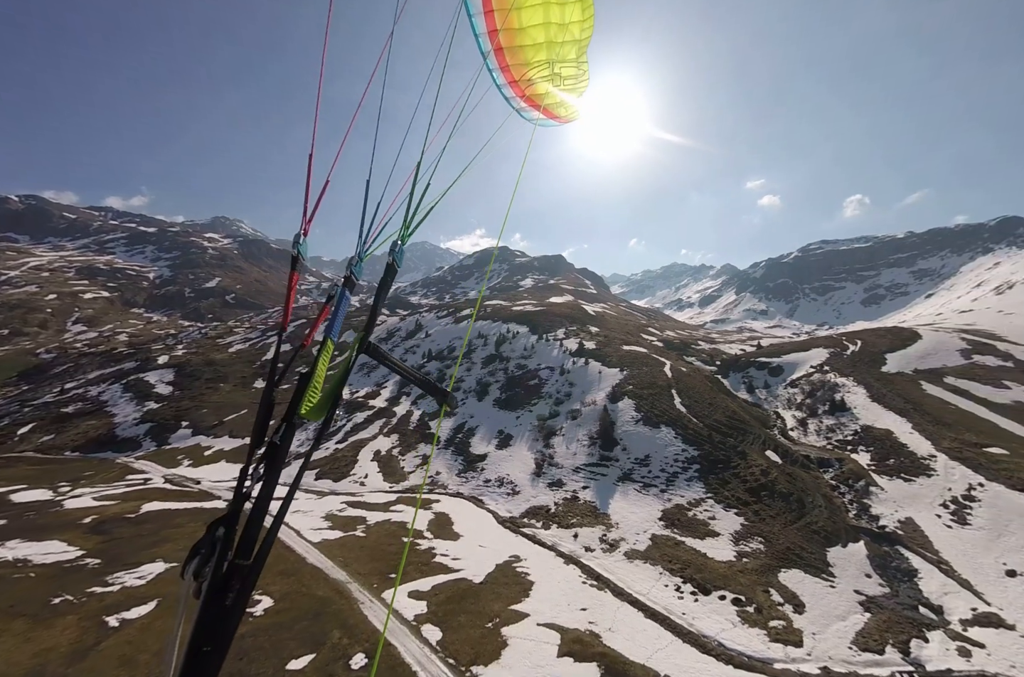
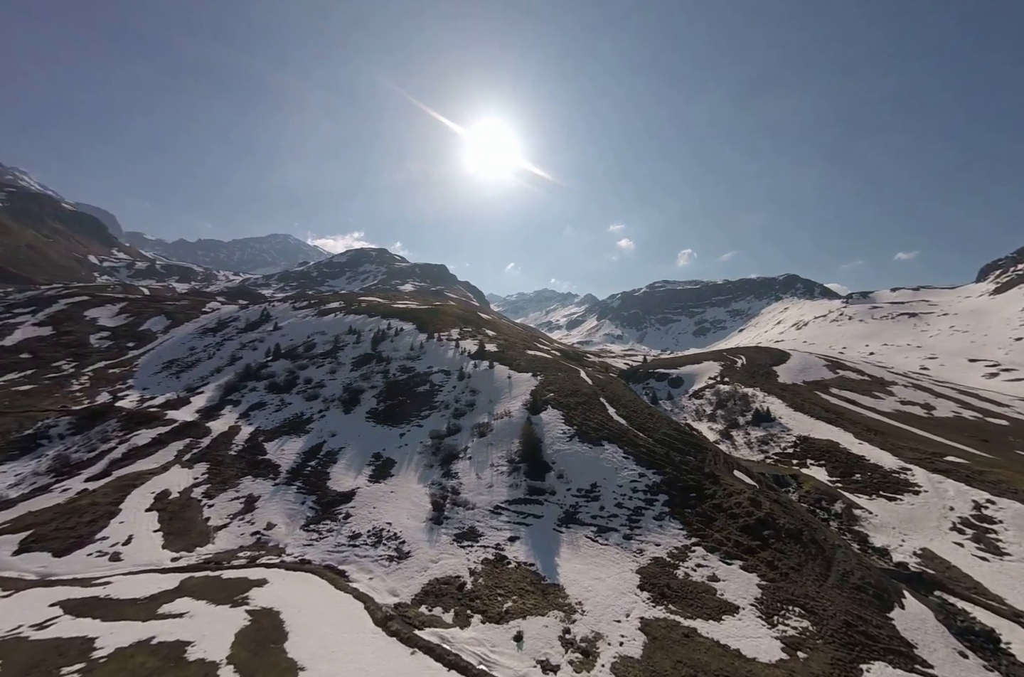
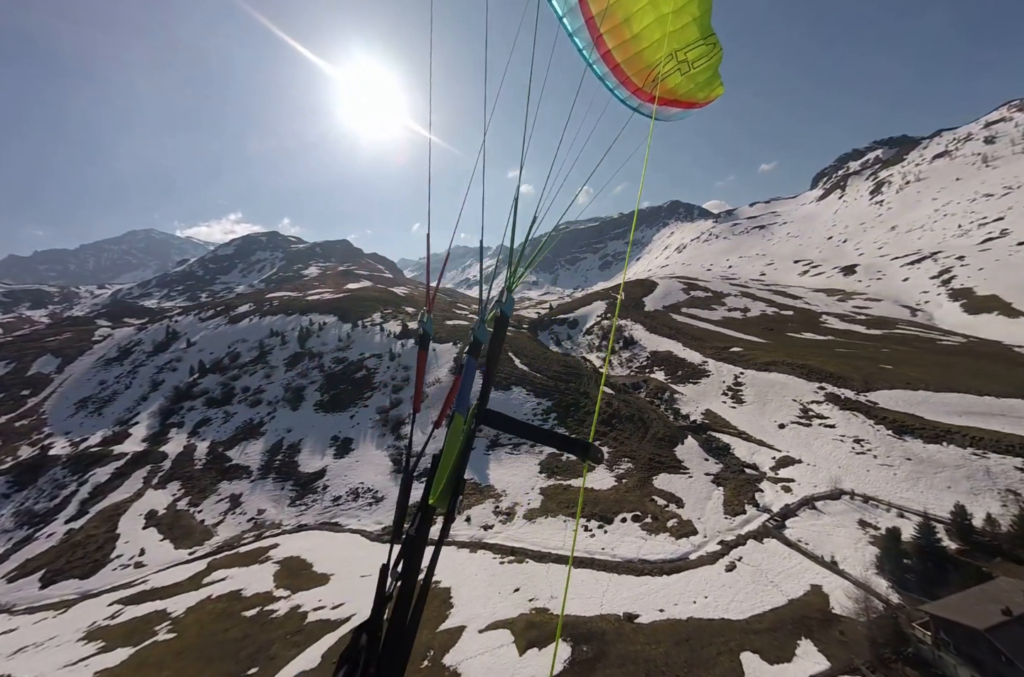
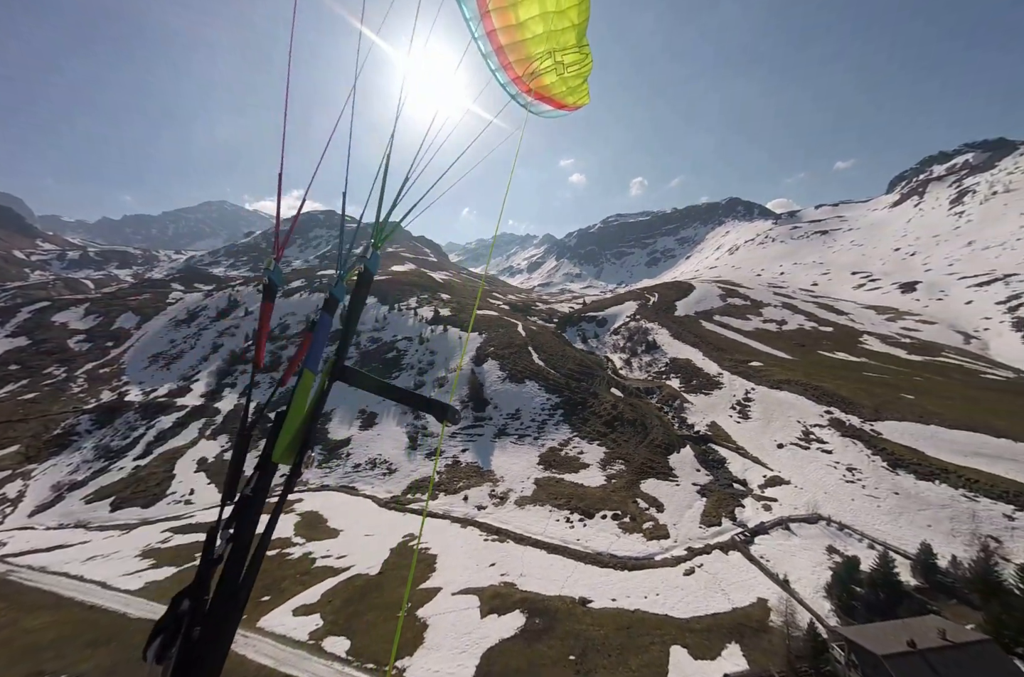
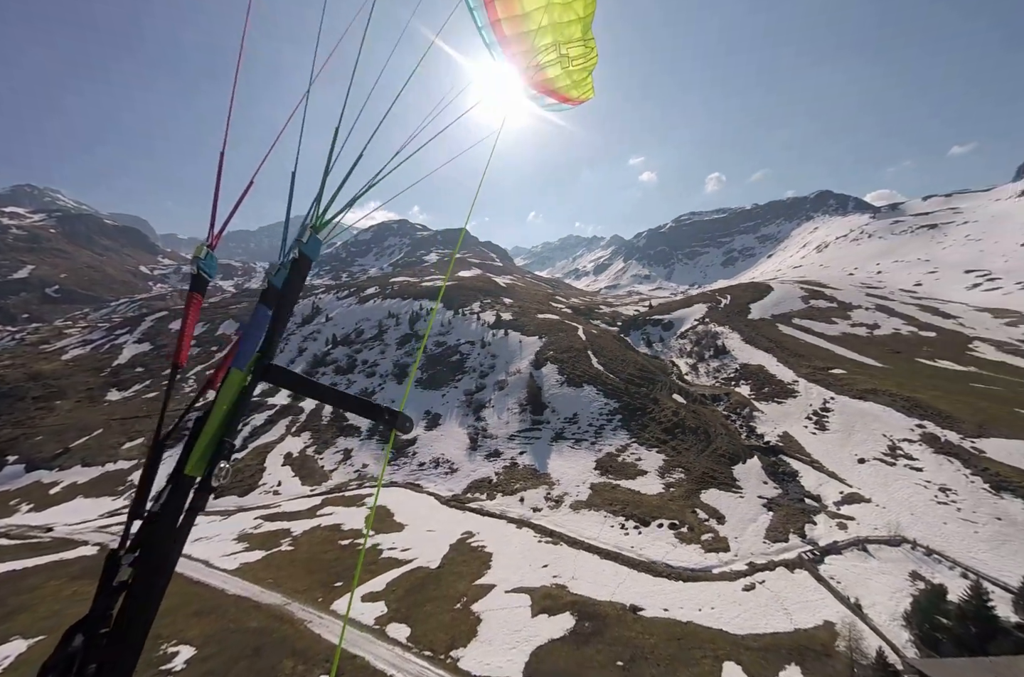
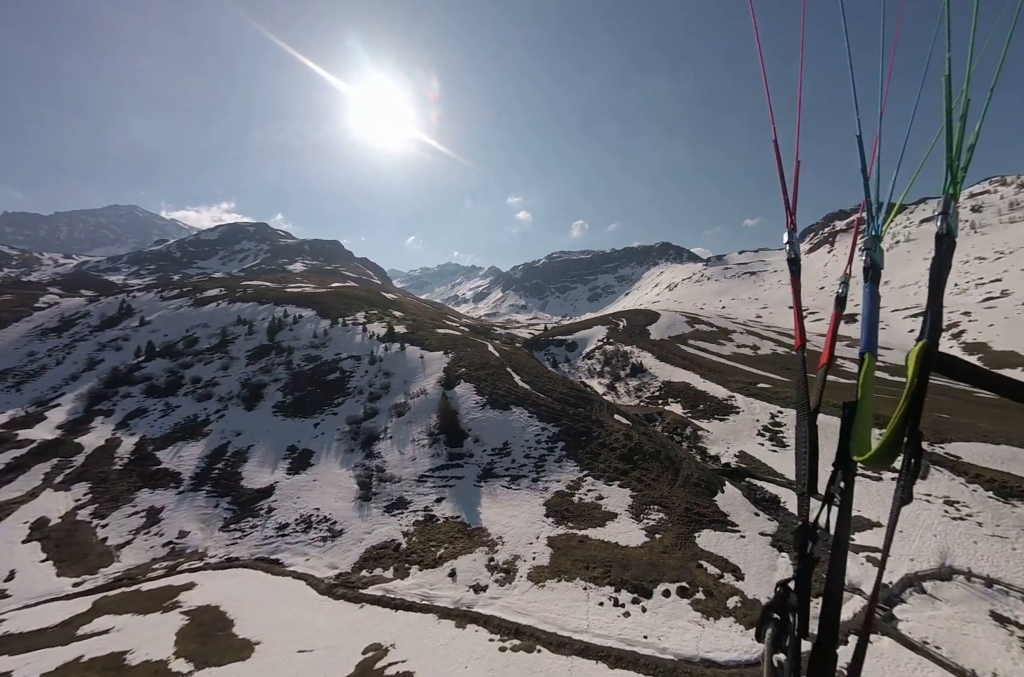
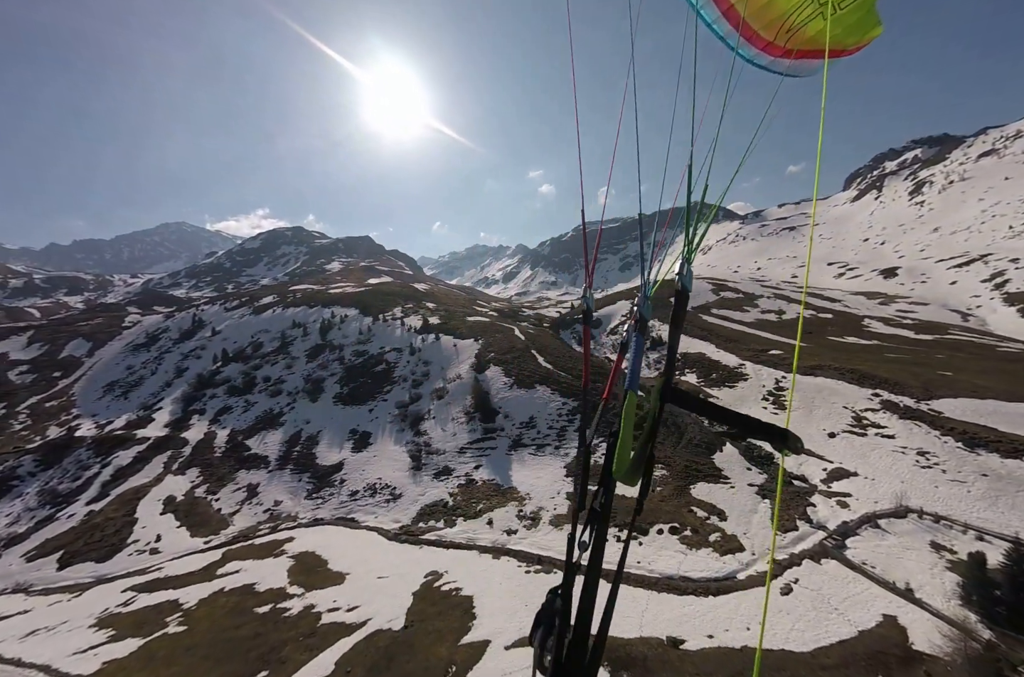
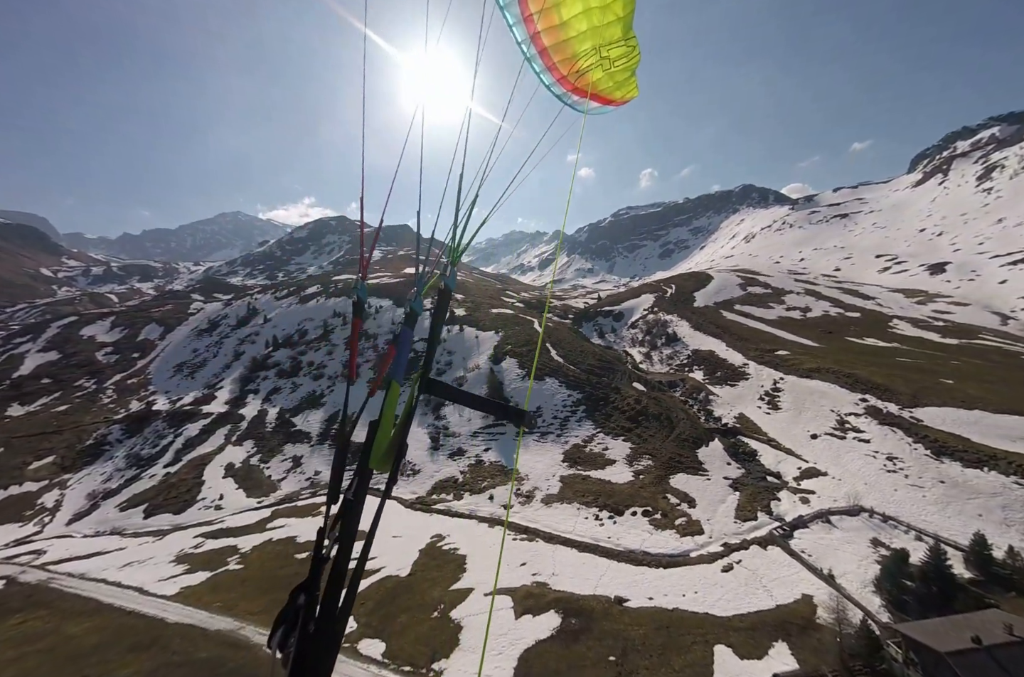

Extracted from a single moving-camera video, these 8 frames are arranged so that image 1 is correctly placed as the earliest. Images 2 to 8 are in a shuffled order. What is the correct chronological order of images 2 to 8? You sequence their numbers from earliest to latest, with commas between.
5, 4, 8, 3, 7, 6, 2
